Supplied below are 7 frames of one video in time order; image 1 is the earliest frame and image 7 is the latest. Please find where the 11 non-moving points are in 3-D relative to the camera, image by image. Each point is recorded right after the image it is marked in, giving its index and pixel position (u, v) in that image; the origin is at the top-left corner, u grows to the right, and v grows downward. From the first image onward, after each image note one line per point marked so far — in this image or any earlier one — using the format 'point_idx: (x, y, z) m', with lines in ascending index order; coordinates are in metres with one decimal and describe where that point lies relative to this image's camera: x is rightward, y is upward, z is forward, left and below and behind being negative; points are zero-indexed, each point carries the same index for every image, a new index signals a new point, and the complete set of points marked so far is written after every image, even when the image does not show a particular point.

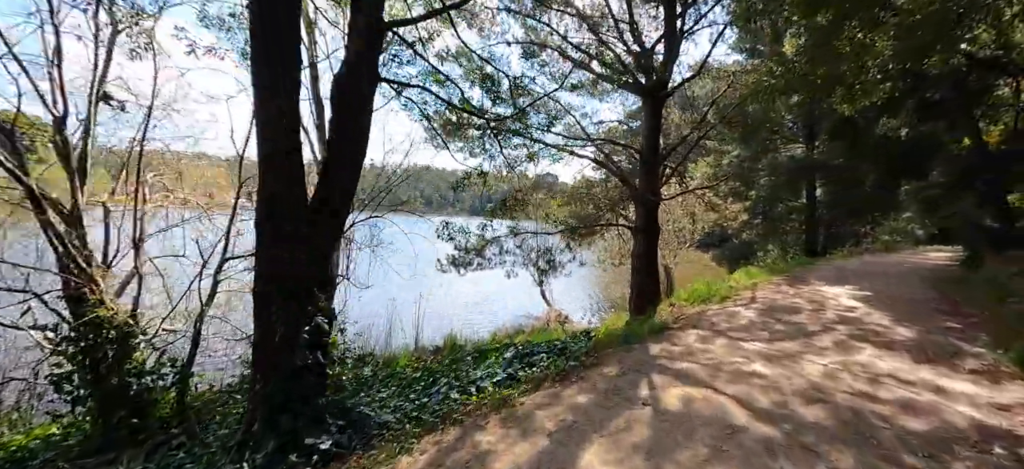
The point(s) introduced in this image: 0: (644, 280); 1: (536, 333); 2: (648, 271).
0: (+2.4, -0.8, +8.9) m
1: (+0.4, -2.0, +10.4) m
2: (+2.4, -0.6, +8.9) m
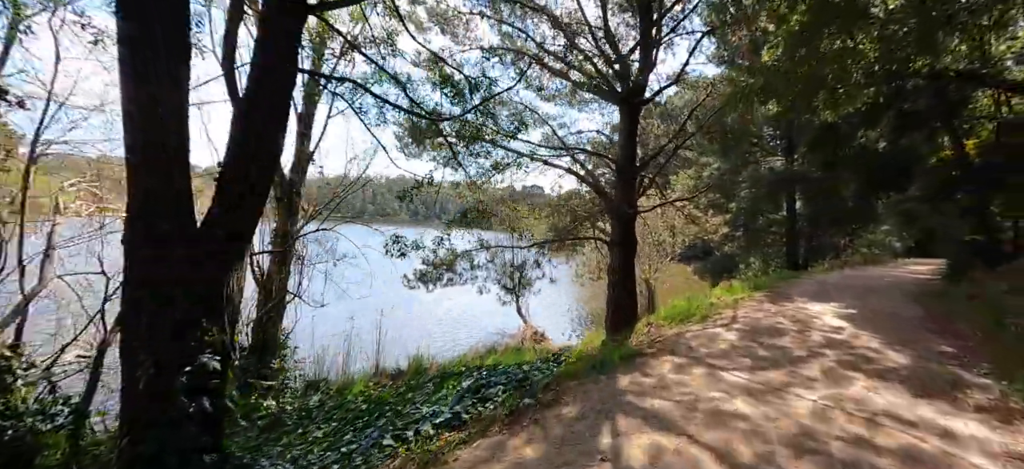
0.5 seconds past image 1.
0: (+1.8, -1.0, +8.4) m
1: (-0.1, -2.3, +9.8) m
2: (+1.9, -0.8, +8.4) m
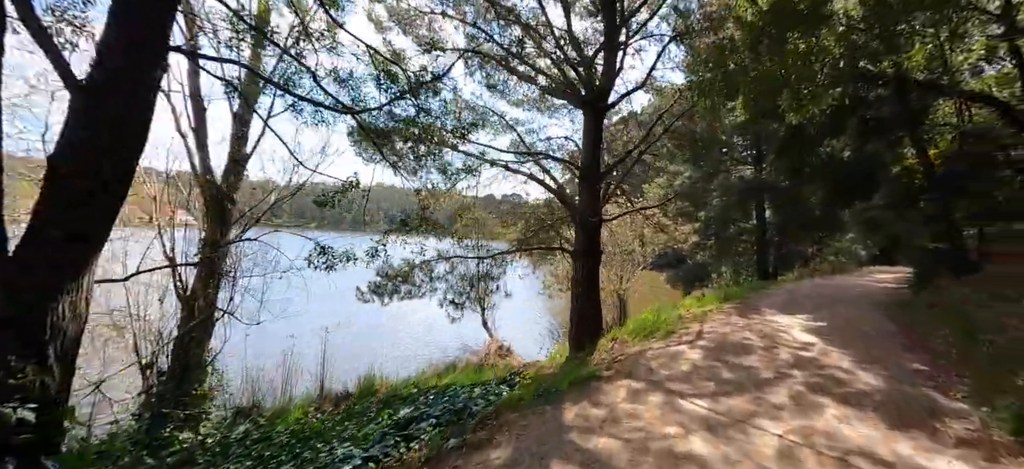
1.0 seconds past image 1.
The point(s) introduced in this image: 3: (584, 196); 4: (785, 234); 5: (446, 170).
0: (+1.2, -1.1, +7.9) m
1: (-0.9, -2.5, +9.3) m
2: (+1.2, -1.0, +8.0) m
3: (+1.1, +0.6, +8.0) m
4: (+6.1, 0.0, +11.4) m
5: (-1.0, +1.0, +8.3) m
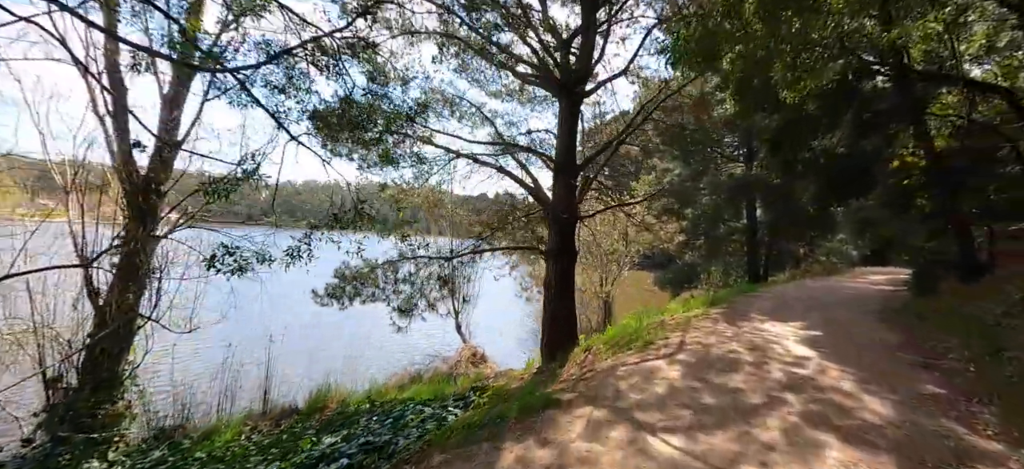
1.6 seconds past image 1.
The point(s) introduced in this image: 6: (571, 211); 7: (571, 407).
0: (+0.7, -1.1, +7.2) m
1: (-1.4, -2.4, +8.5) m
2: (+0.7, -1.0, +7.2) m
3: (+0.6, +0.6, +7.2) m
4: (+5.5, 0.0, +10.8) m
5: (-1.5, +1.0, +7.5) m
6: (+0.7, +0.3, +7.1) m
7: (+0.4, -1.2, +3.7) m
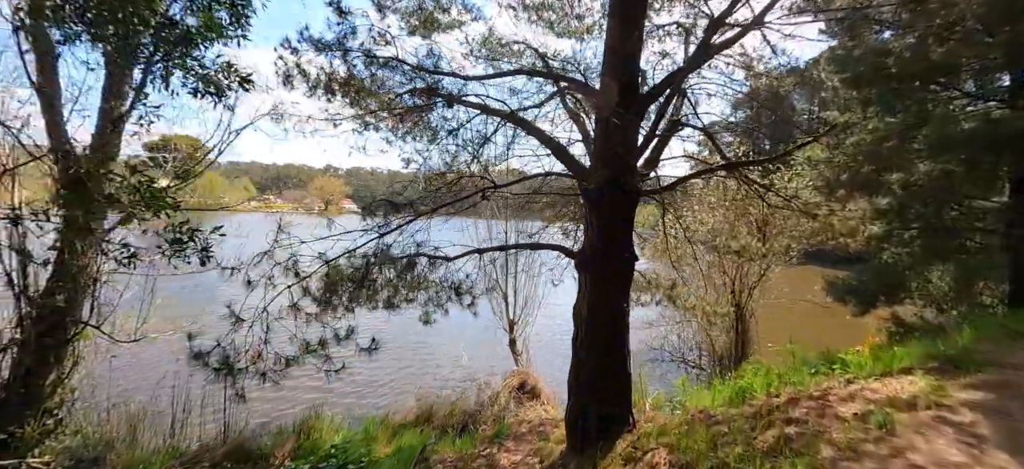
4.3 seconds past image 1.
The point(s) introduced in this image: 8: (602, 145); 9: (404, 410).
0: (+0.7, -1.0, +3.9) m
1: (-0.9, -2.2, +5.8) m
2: (+0.8, -0.8, +3.9) m
3: (+0.7, +0.8, +3.9) m
4: (+6.4, +0.2, +5.8) m
5: (-1.2, +1.3, +4.7) m
6: (+0.8, +0.4, +3.7) m
7: (-0.5, -1.2, +0.6) m
8: (+0.7, +0.7, +3.8) m
9: (-1.3, -2.2, +6.4) m
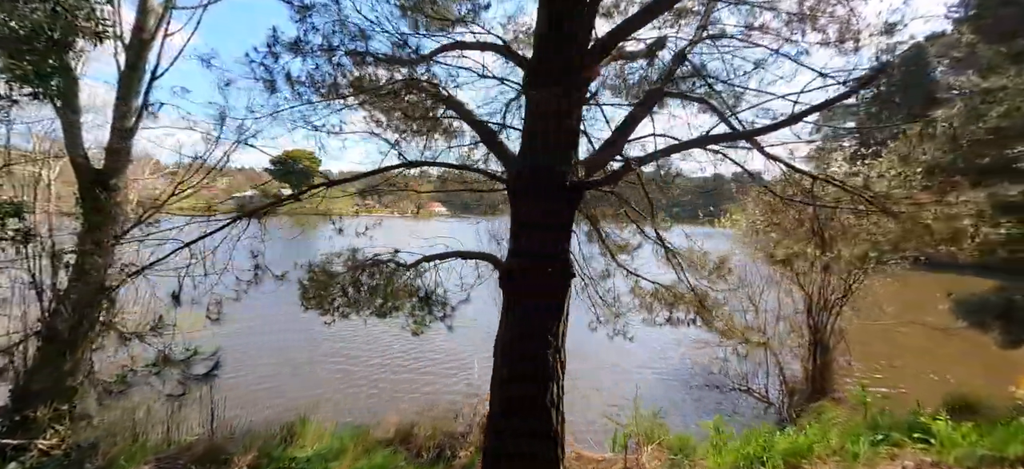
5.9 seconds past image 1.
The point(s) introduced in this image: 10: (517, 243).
0: (+0.2, -0.9, +2.8) m
1: (-1.0, -2.1, +5.0) m
2: (+0.3, -0.8, +2.9) m
3: (+0.3, +0.8, +2.8) m
4: (+6.2, +0.1, +3.6) m
5: (-1.5, +1.3, +4.1) m
6: (+0.3, +0.5, +2.6) m
7: (-1.6, -1.1, -0.1) m
8: (+0.2, +0.7, +2.7) m
9: (-1.3, -2.1, +5.8) m
10: (+0.2, 0.0, +2.9) m
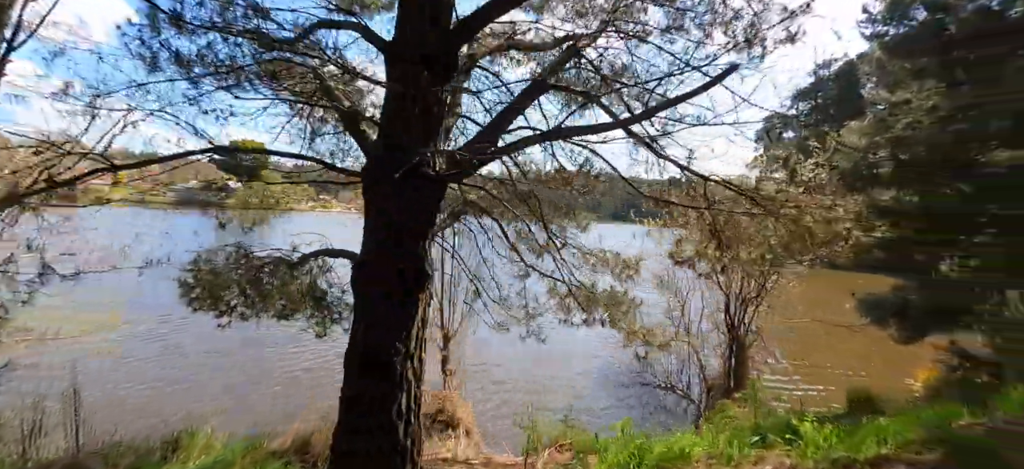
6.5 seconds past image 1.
0: (-0.5, -0.9, +2.7) m
1: (-1.9, -2.1, +4.7) m
2: (-0.4, -0.8, +2.7) m
3: (-0.4, +0.8, +2.7) m
4: (+5.5, 0.0, +4.0) m
5: (-2.3, +1.4, +3.7) m
6: (-0.4, +0.5, +2.5) m
7: (-2.0, -1.1, -0.5) m
8: (-0.4, +0.7, +2.5) m
9: (-2.3, -2.1, +5.4) m
10: (-0.5, 0.0, +2.7) m
